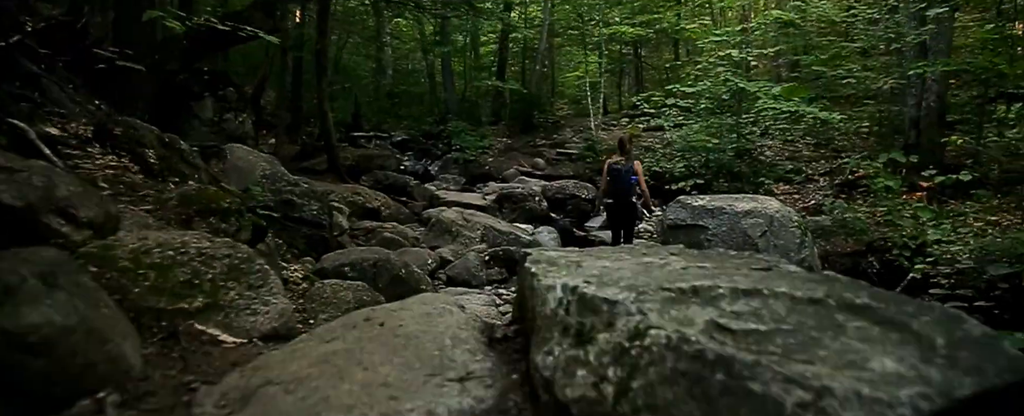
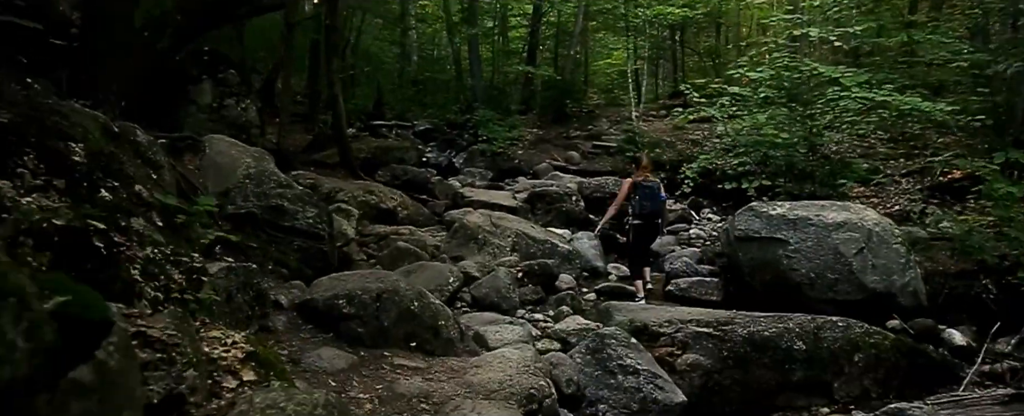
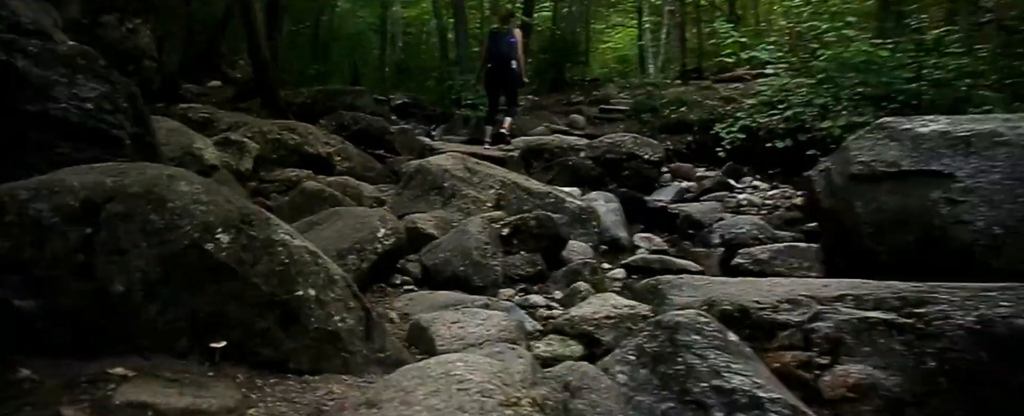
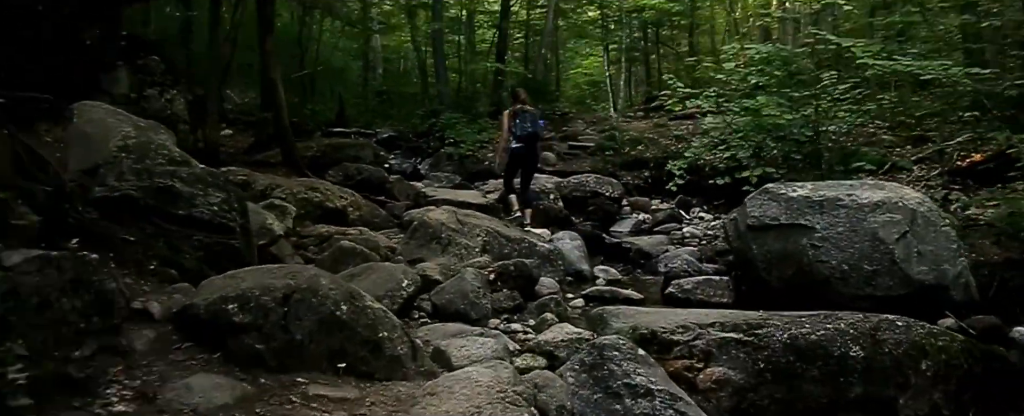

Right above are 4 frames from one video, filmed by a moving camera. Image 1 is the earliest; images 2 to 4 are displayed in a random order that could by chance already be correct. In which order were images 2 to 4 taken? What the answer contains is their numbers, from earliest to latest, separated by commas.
2, 4, 3
